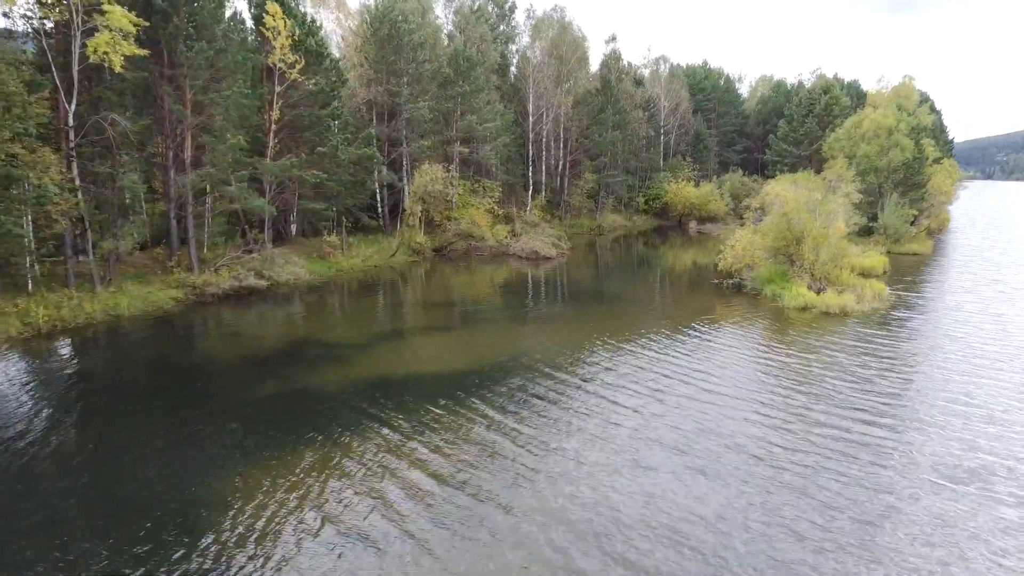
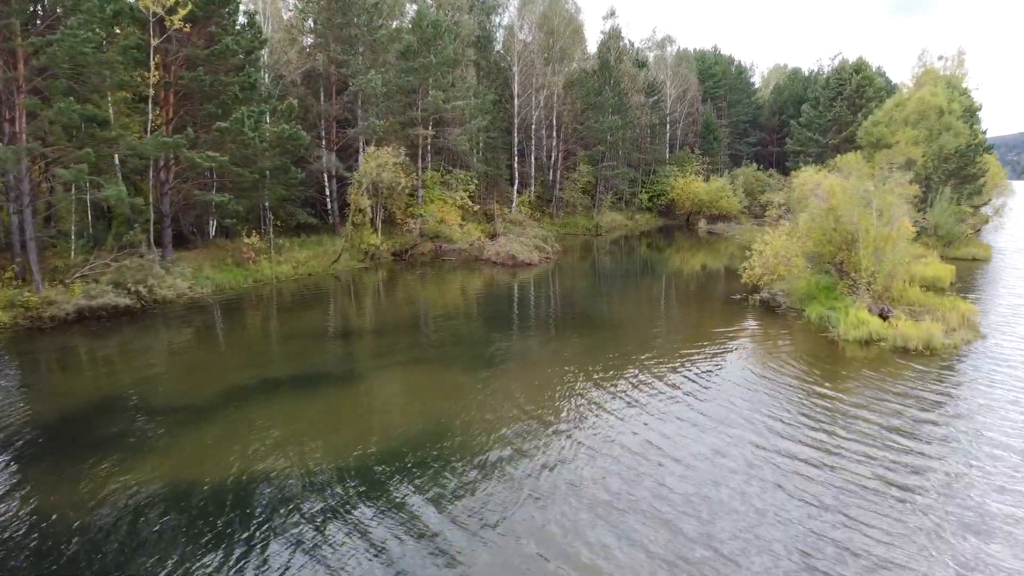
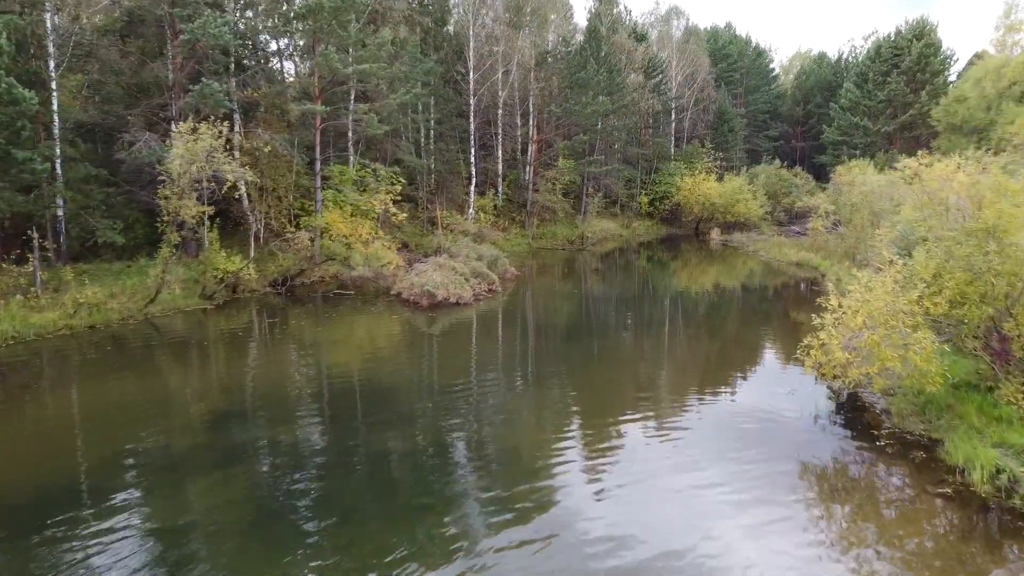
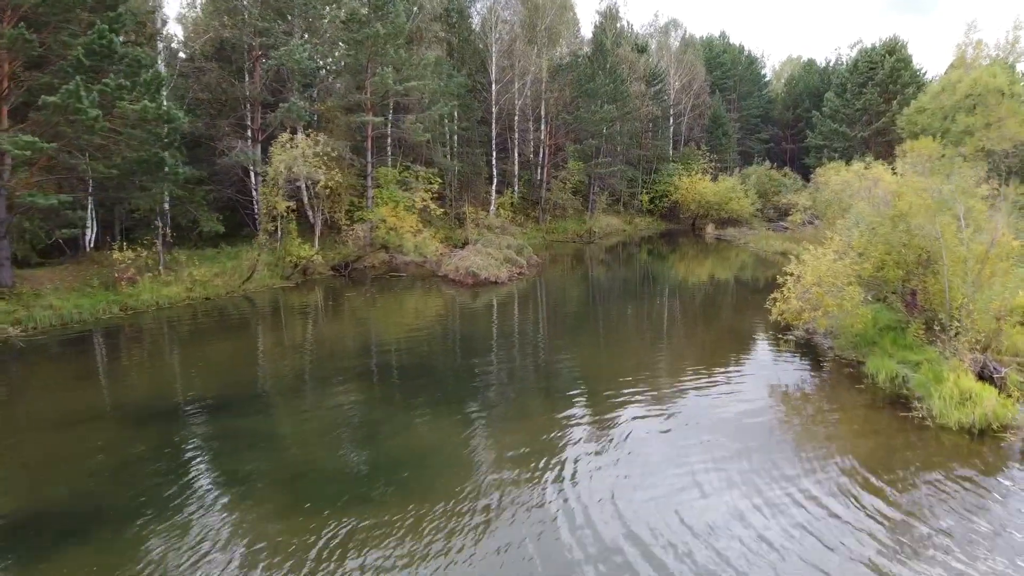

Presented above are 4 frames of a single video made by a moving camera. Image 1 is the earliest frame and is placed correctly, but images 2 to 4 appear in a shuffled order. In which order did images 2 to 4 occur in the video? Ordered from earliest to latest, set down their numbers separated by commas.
2, 4, 3
